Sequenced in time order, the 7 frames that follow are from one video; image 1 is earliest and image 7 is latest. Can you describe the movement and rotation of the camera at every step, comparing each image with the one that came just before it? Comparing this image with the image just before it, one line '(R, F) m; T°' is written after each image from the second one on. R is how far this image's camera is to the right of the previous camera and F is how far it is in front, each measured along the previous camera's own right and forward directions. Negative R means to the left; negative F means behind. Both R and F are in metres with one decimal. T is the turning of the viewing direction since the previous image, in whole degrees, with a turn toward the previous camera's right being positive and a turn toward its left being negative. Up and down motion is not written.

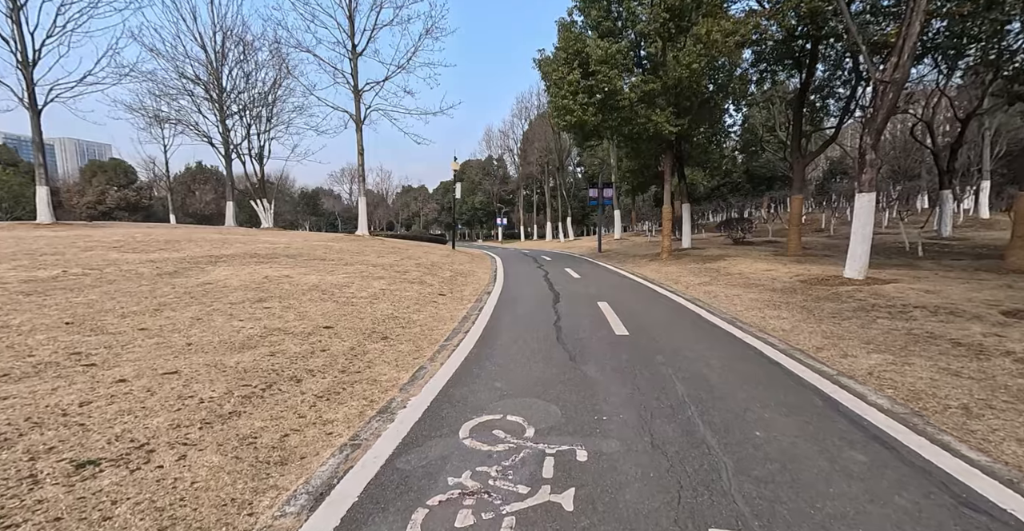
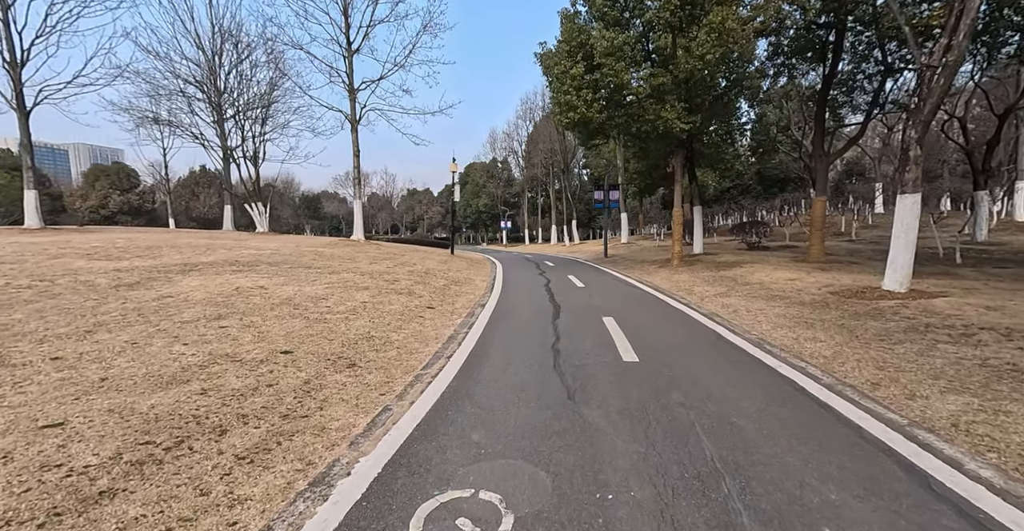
(+0.2, +1.1) m; -1°
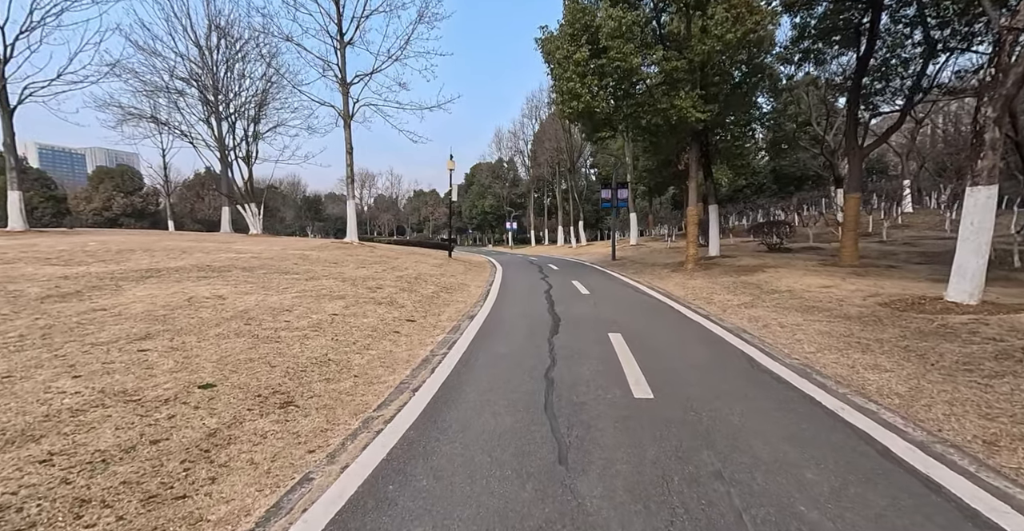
(+0.3, +1.3) m; -1°
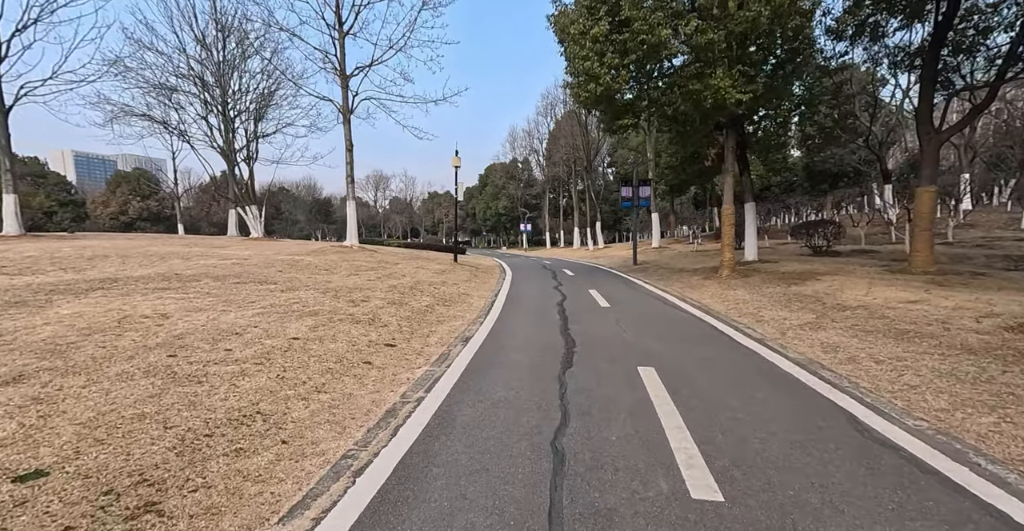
(+0.2, +1.8) m; -2°
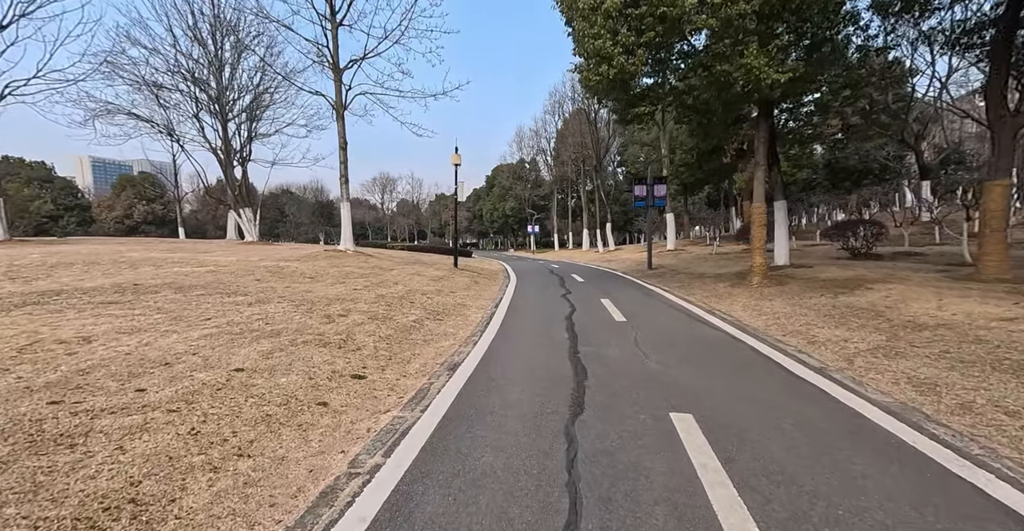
(+0.1, +1.4) m; -1°
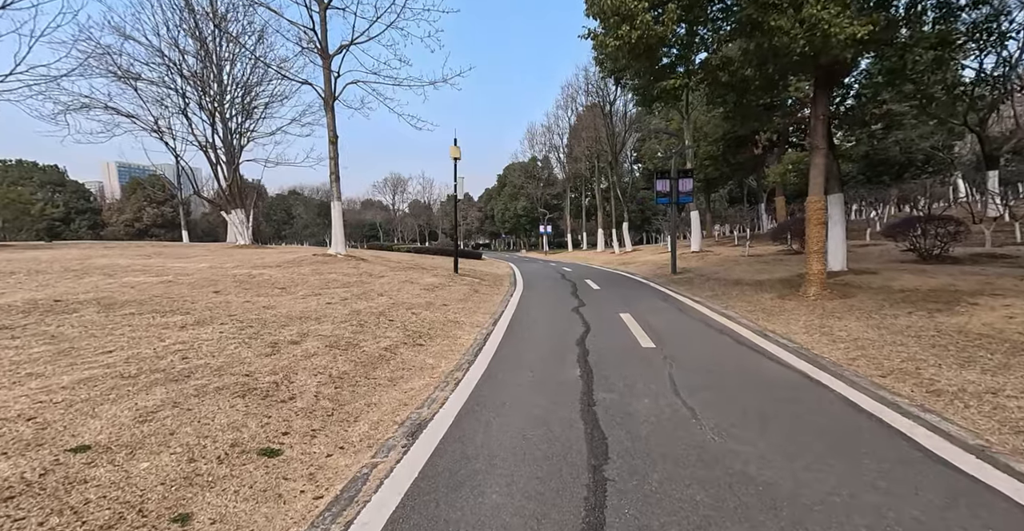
(+0.2, +2.0) m; -2°
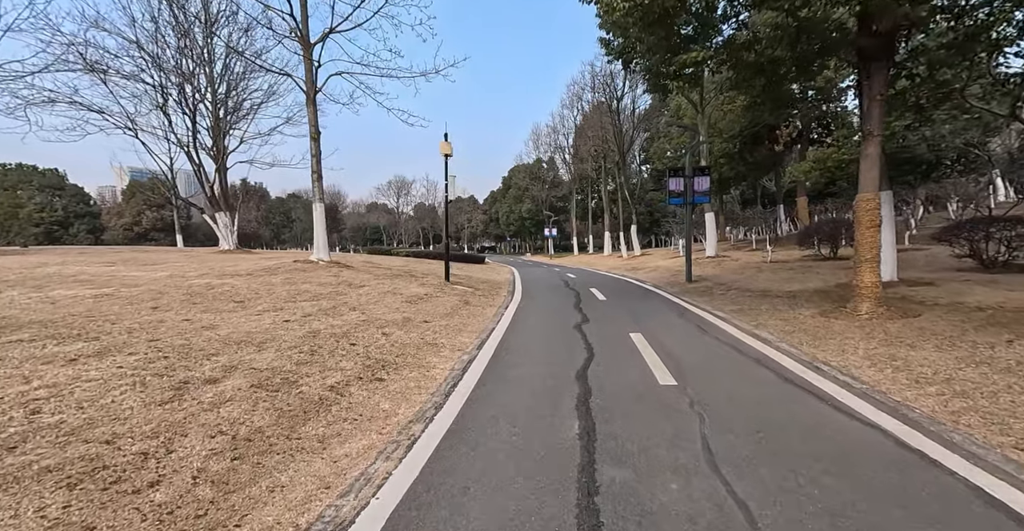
(+0.3, +1.7) m; -1°
